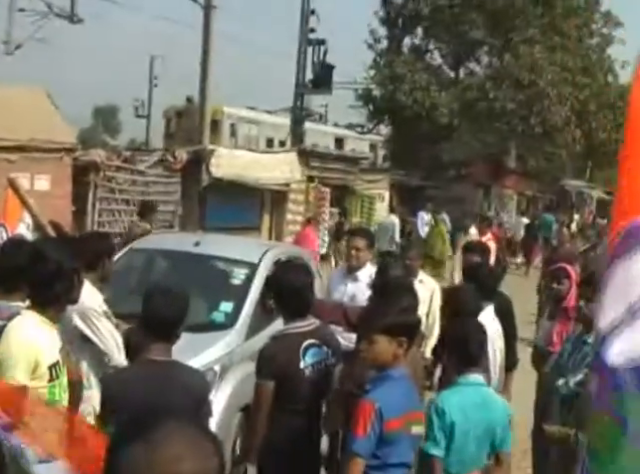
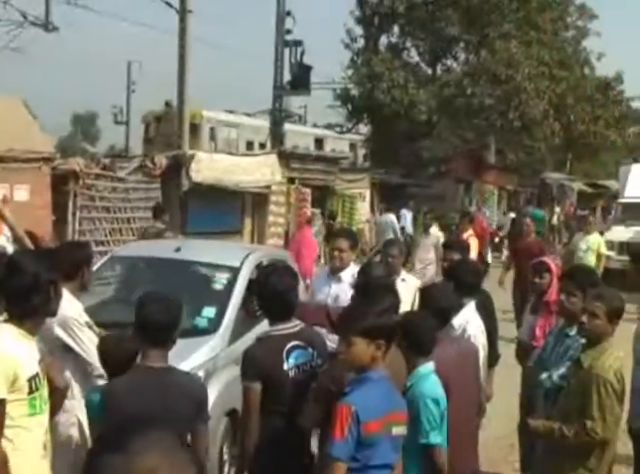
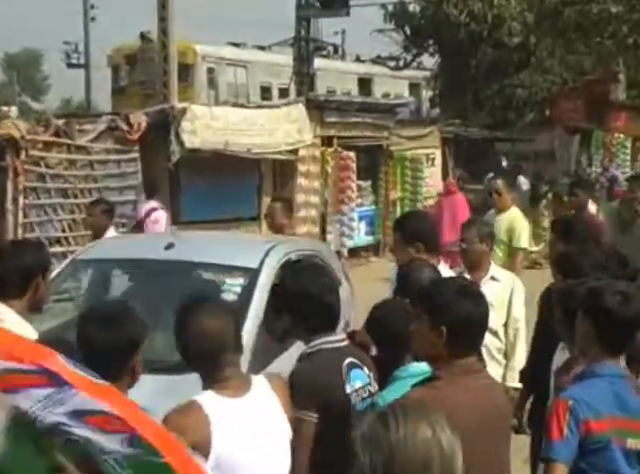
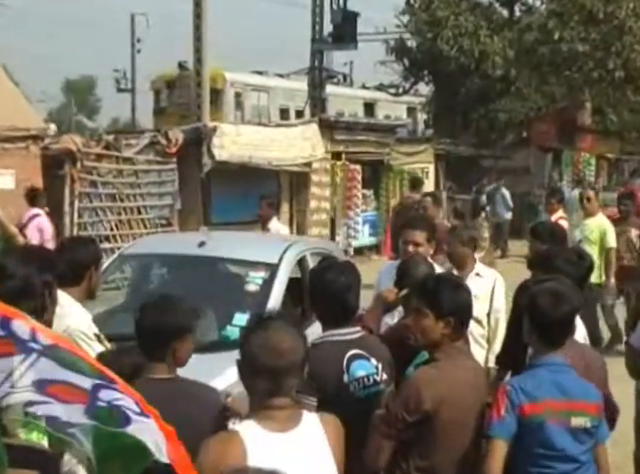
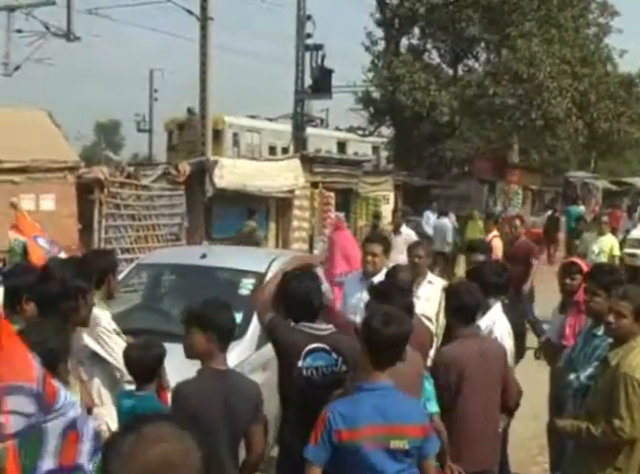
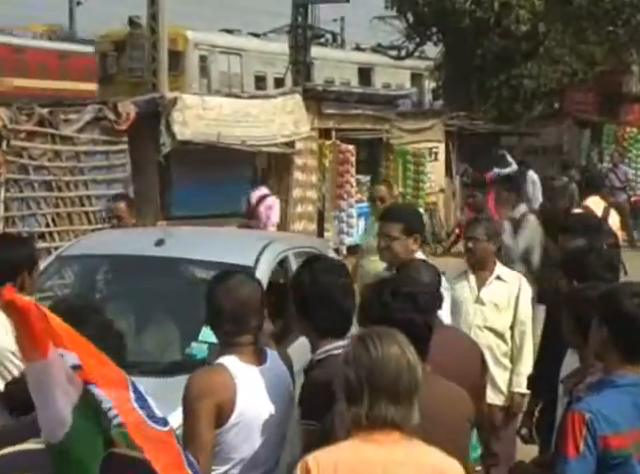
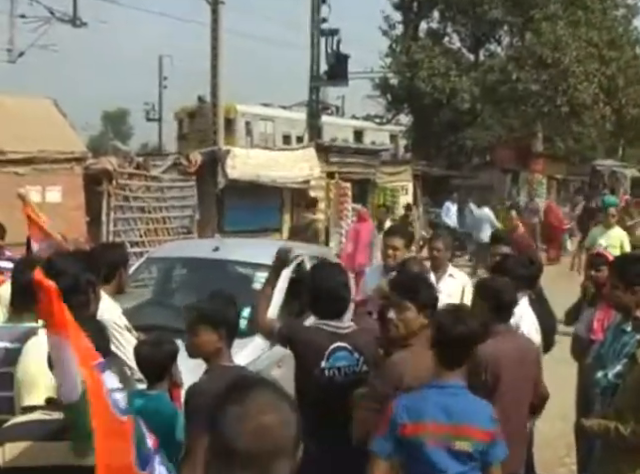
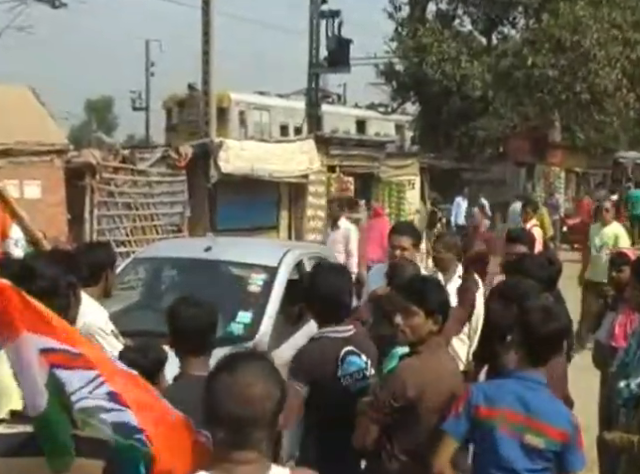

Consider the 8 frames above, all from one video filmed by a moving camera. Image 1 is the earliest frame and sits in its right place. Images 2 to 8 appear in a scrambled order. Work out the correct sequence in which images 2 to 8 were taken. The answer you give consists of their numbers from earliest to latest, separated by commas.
2, 5, 7, 8, 4, 3, 6
